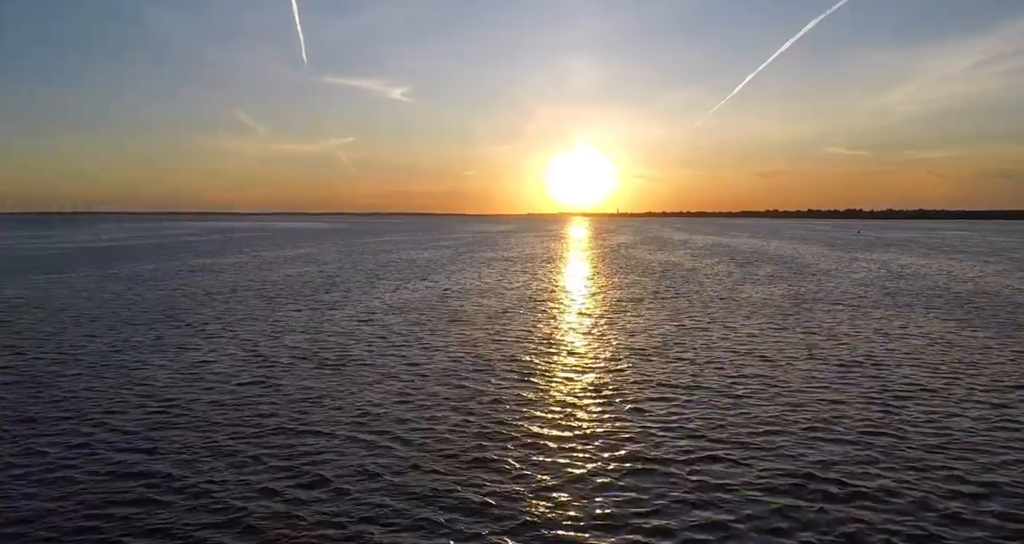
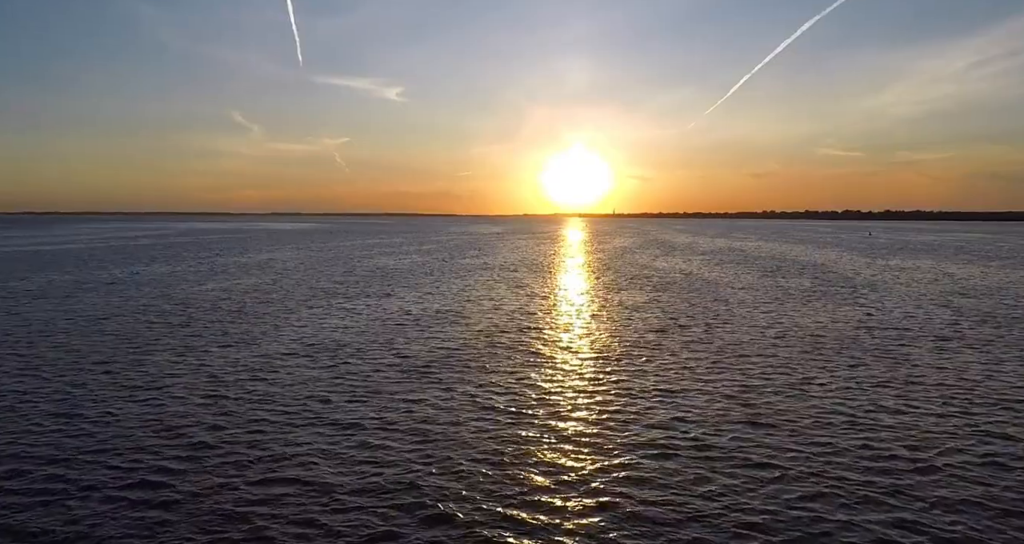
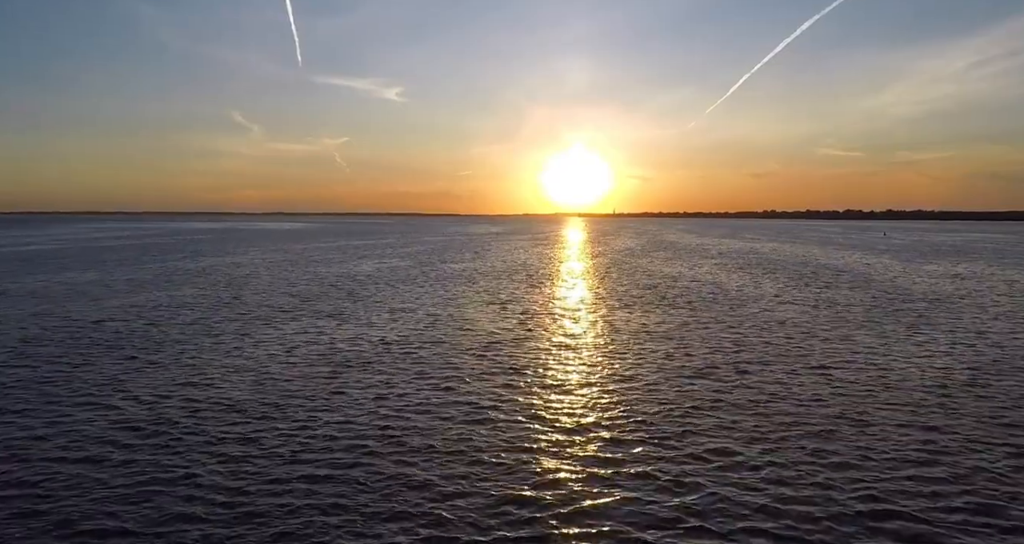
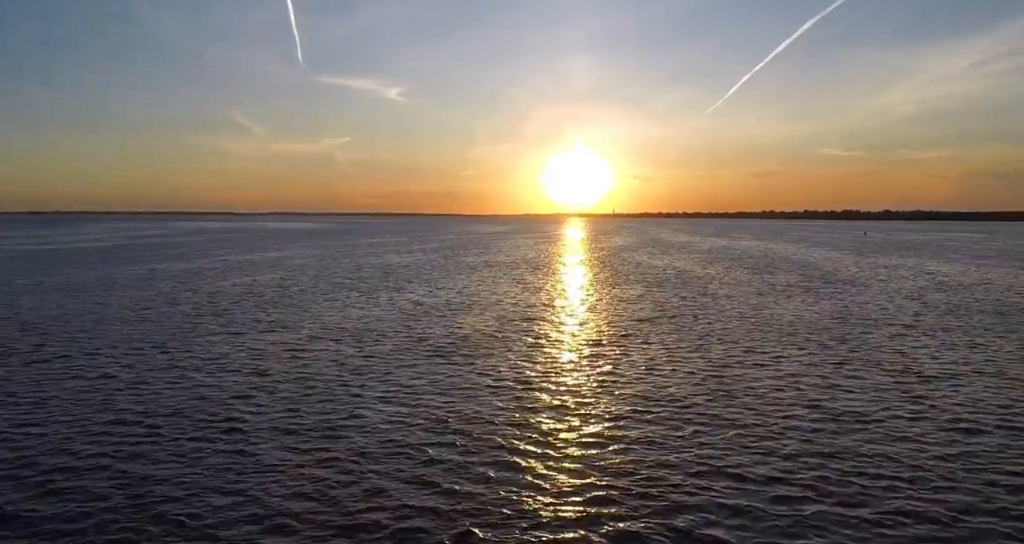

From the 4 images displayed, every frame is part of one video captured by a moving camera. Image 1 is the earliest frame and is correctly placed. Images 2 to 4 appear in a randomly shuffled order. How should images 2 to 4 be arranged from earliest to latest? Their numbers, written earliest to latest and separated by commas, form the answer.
4, 2, 3
